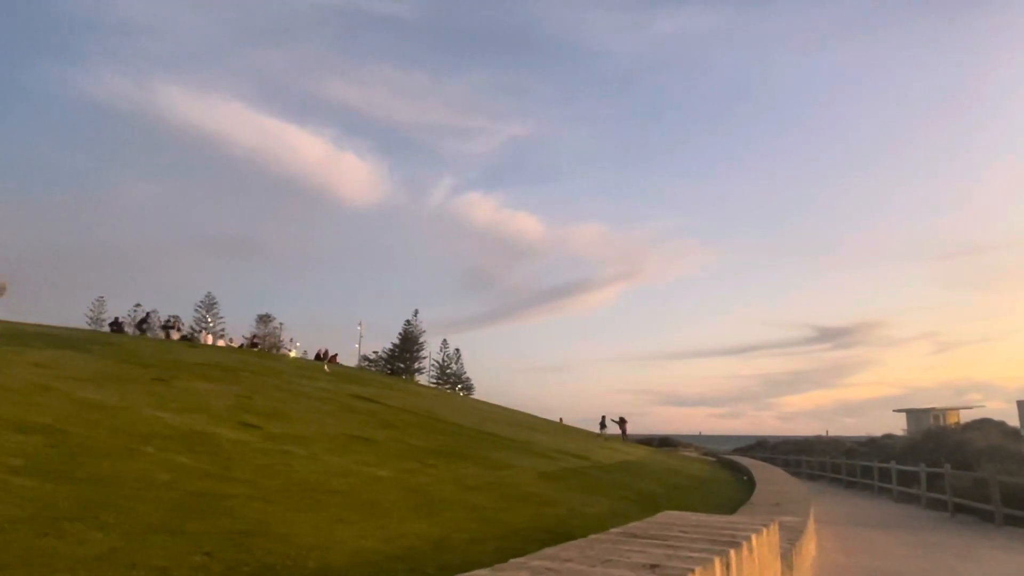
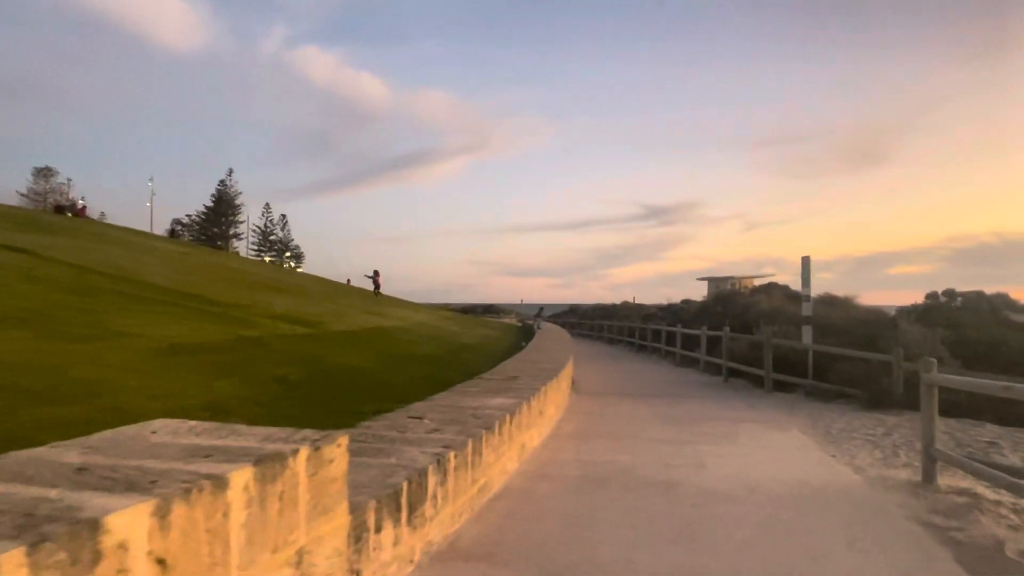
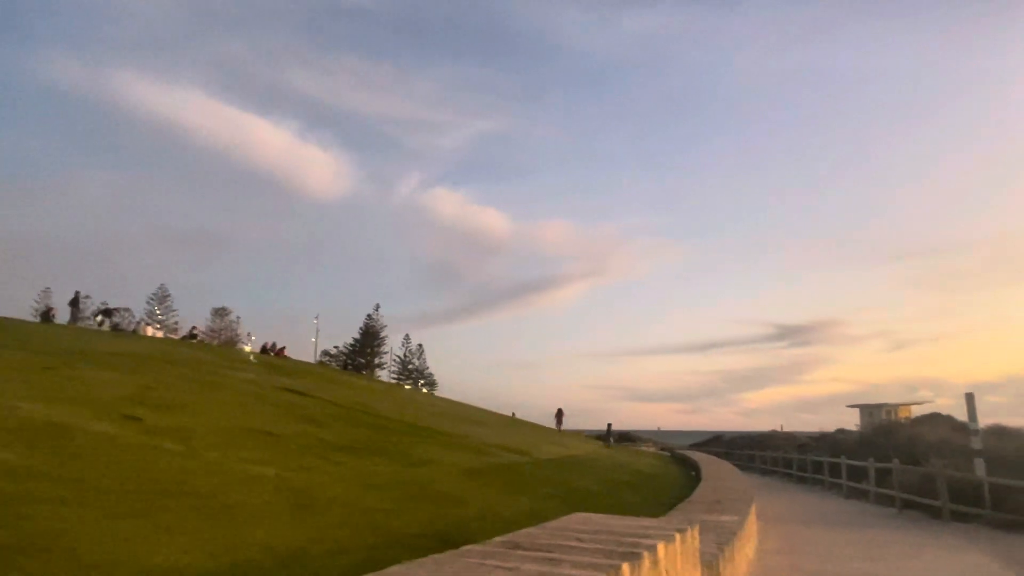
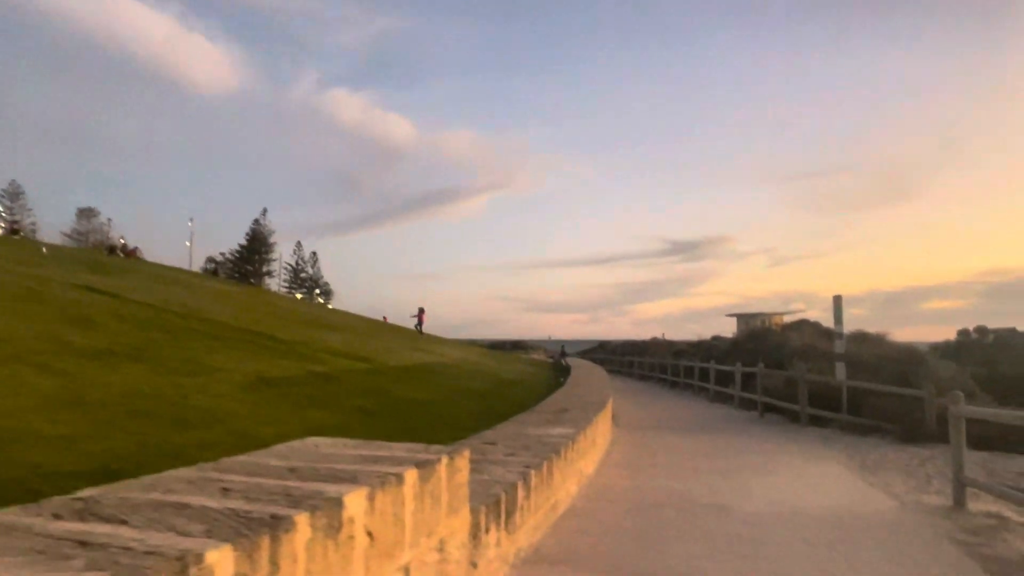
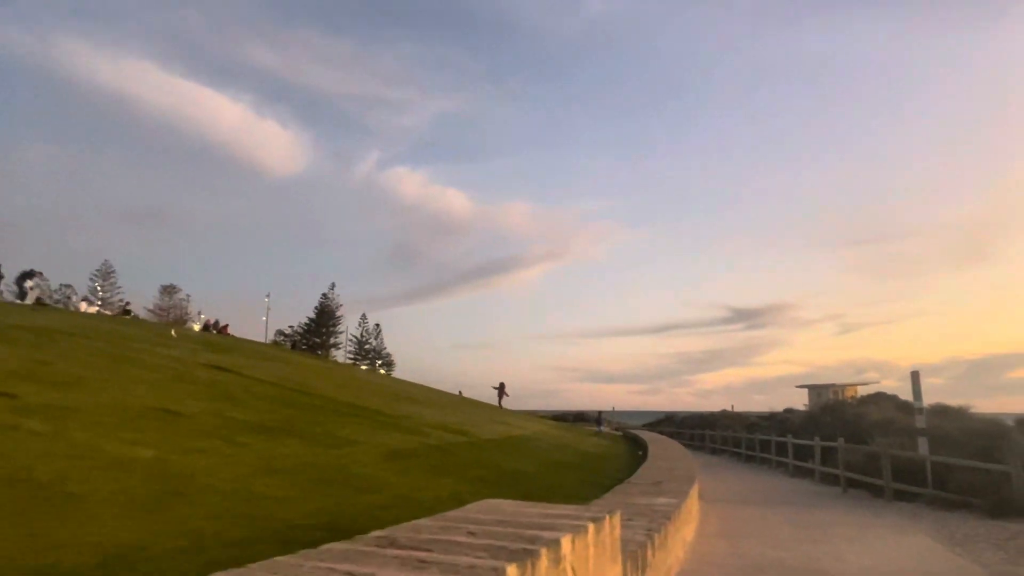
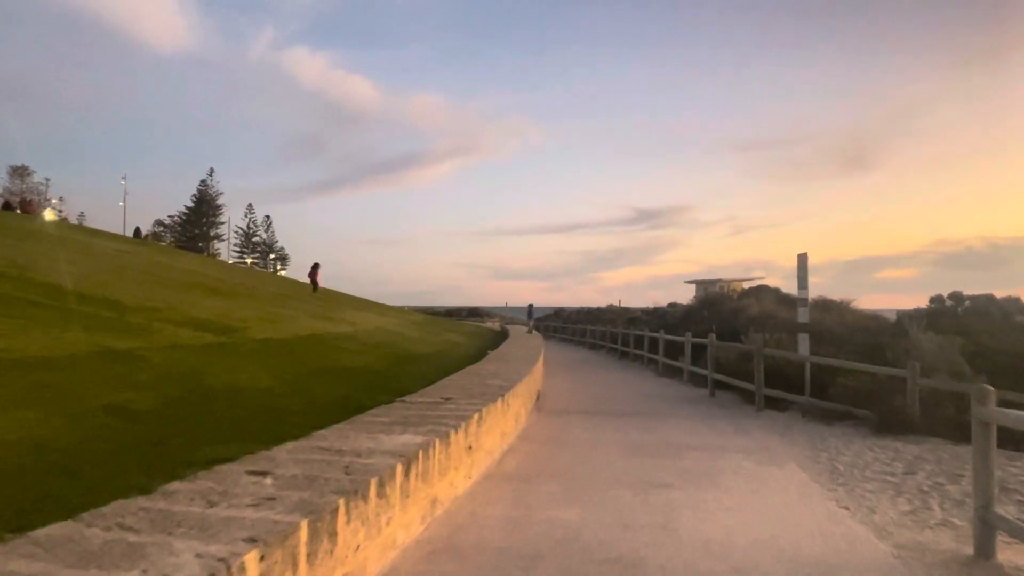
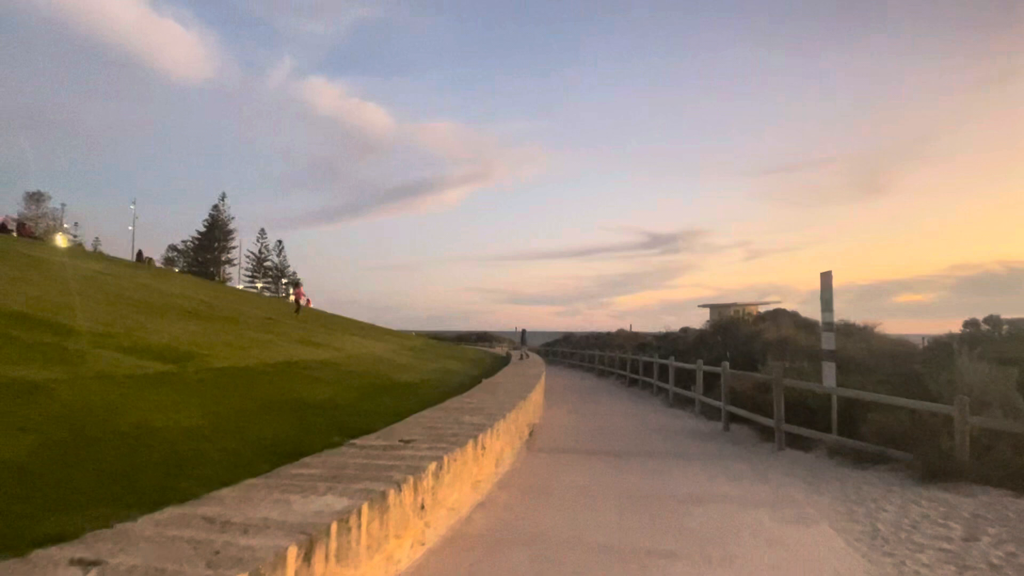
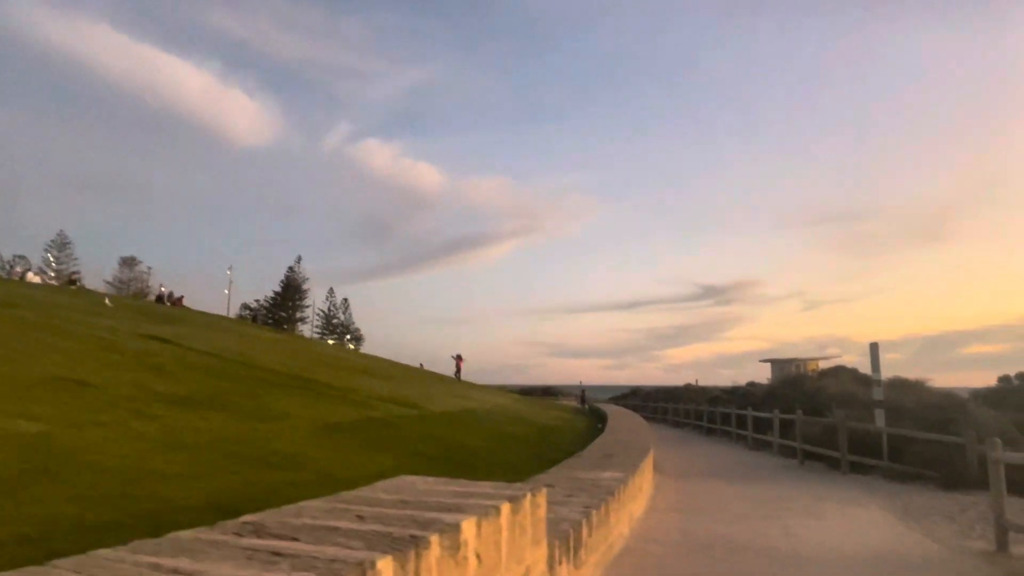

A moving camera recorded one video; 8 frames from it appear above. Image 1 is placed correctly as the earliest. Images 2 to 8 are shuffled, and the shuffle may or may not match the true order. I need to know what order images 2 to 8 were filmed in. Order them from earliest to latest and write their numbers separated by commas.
3, 5, 8, 4, 2, 6, 7
